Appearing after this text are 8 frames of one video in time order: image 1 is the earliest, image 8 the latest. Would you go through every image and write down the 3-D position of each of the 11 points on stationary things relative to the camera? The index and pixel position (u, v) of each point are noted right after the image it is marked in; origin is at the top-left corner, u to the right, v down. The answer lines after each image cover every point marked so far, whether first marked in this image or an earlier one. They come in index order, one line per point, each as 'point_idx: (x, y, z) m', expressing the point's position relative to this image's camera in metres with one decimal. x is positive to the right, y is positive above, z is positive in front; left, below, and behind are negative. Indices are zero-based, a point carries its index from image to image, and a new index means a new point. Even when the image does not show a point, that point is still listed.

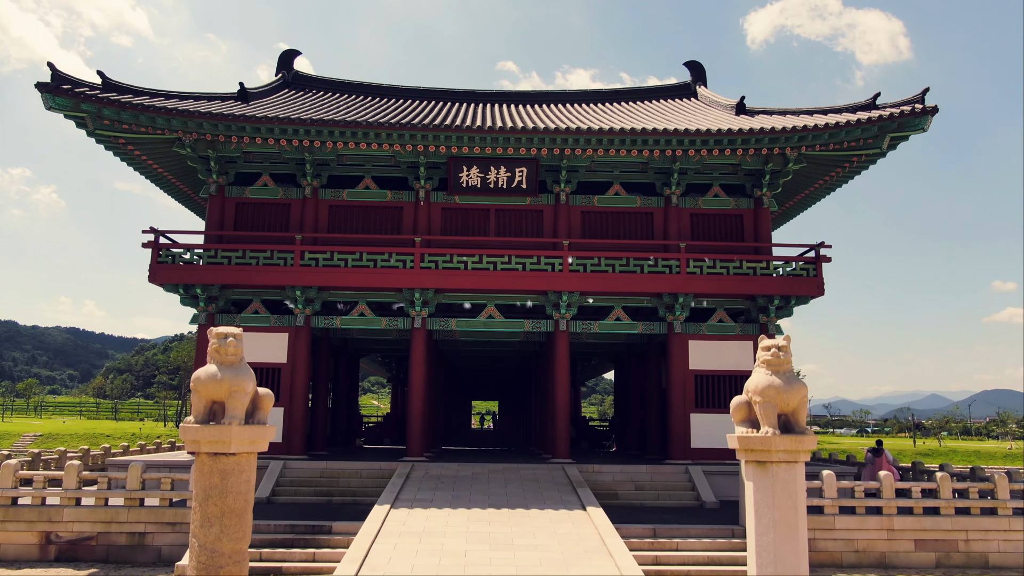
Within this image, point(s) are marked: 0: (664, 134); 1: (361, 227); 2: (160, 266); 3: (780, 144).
0: (+3.3, +3.4, +12.8) m
1: (-3.7, +1.5, +14.3) m
2: (-8.0, +0.5, +13.2) m
3: (+6.1, +3.2, +13.1) m
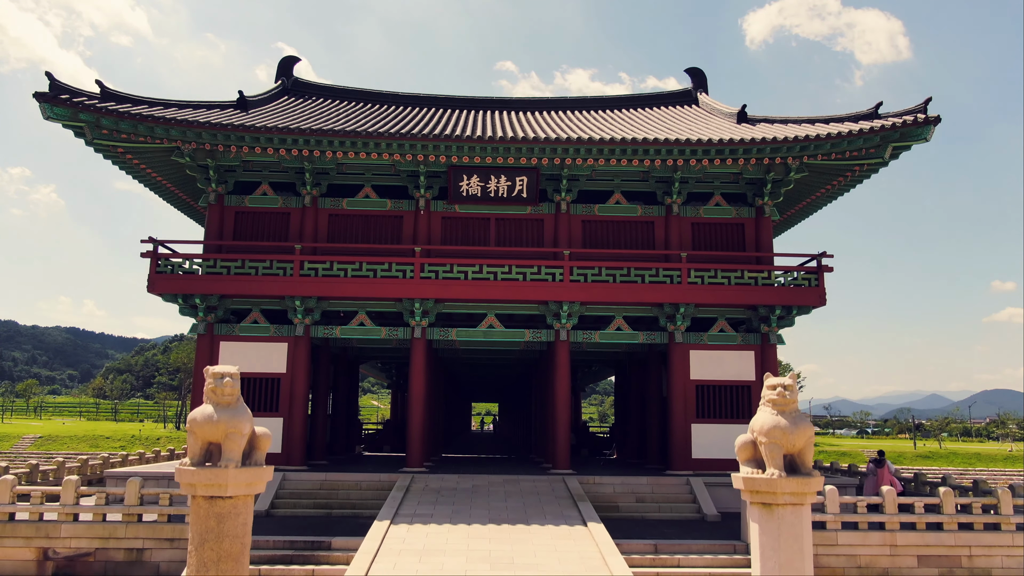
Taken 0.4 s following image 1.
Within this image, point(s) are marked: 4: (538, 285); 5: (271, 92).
0: (+3.4, +3.2, +12.7) m
1: (-3.7, +1.3, +14.3) m
2: (-8.0, +0.3, +13.1) m
3: (+6.1, +3.0, +13.0) m
4: (+0.6, +0.1, +13.2) m
5: (-6.9, +5.6, +16.6) m
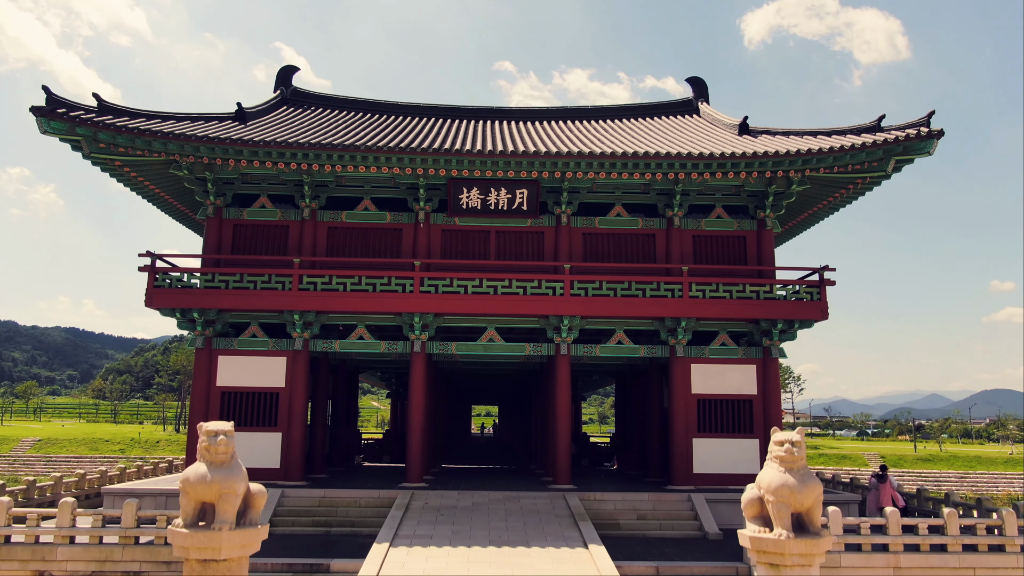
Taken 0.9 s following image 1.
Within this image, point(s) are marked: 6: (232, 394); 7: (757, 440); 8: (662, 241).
0: (+3.4, +2.8, +12.6) m
1: (-3.7, +0.9, +14.2) m
2: (-8.0, 0.0, +13.0) m
3: (+6.1, +2.7, +12.9) m
4: (+0.6, -0.3, +13.2) m
5: (-6.9, +5.3, +16.5) m
6: (-6.6, -2.5, +13.5) m
7: (+5.8, -3.6, +13.6) m
8: (+3.7, +1.2, +14.3) m
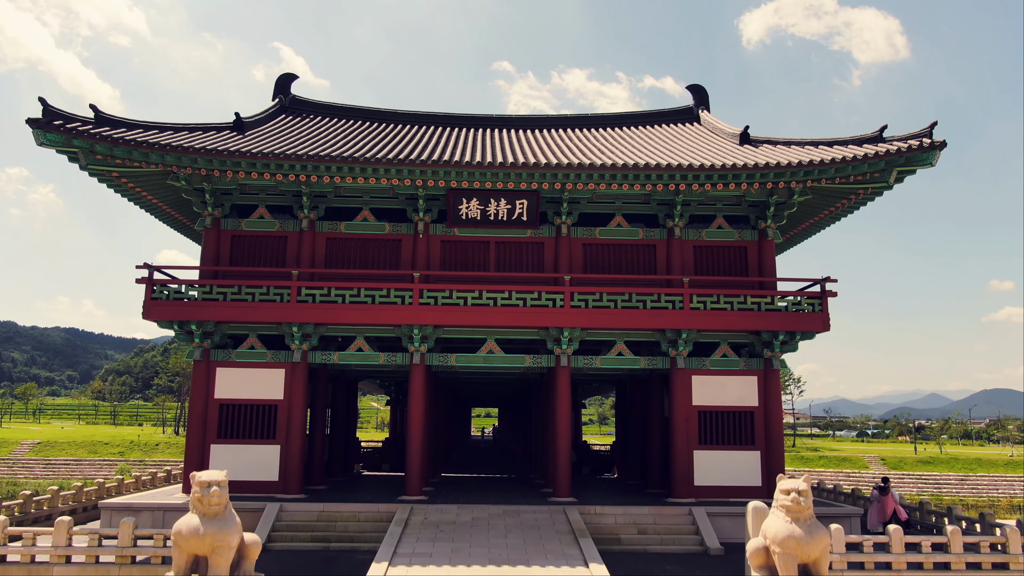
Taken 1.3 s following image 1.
0: (+3.4, +2.6, +12.6) m
1: (-3.7, +0.7, +14.1) m
2: (-8.0, -0.3, +13.0) m
3: (+6.1, +2.4, +12.9) m
4: (+0.6, -0.5, +13.1) m
5: (-6.9, +5.0, +16.4) m
6: (-6.6, -2.7, +13.5) m
7: (+5.8, -3.8, +13.5) m
8: (+3.7, +0.9, +14.2) m
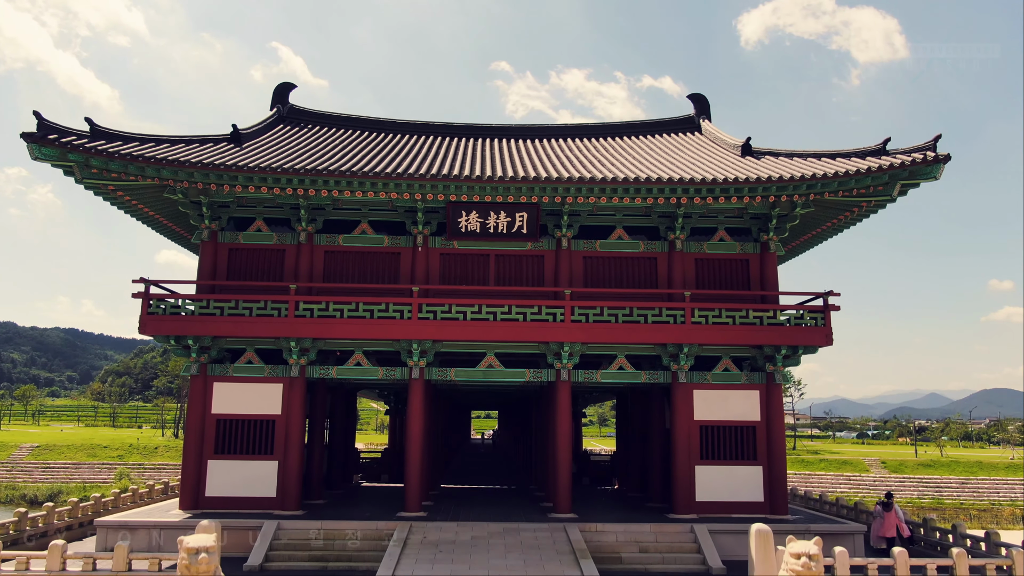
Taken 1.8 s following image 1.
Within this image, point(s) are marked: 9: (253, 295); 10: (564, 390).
0: (+3.3, +2.3, +12.4) m
1: (-3.7, +0.4, +14.0) m
2: (-8.0, -0.6, +12.8) m
3: (+6.1, +2.1, +12.7) m
4: (+0.6, -0.9, +13.0) m
5: (-6.9, +4.7, +16.3) m
6: (-6.6, -3.1, +13.3) m
7: (+5.8, -4.2, +13.4) m
8: (+3.7, +0.6, +14.1) m
9: (-6.1, -0.2, +13.7) m
10: (+1.2, -2.4, +13.6) m
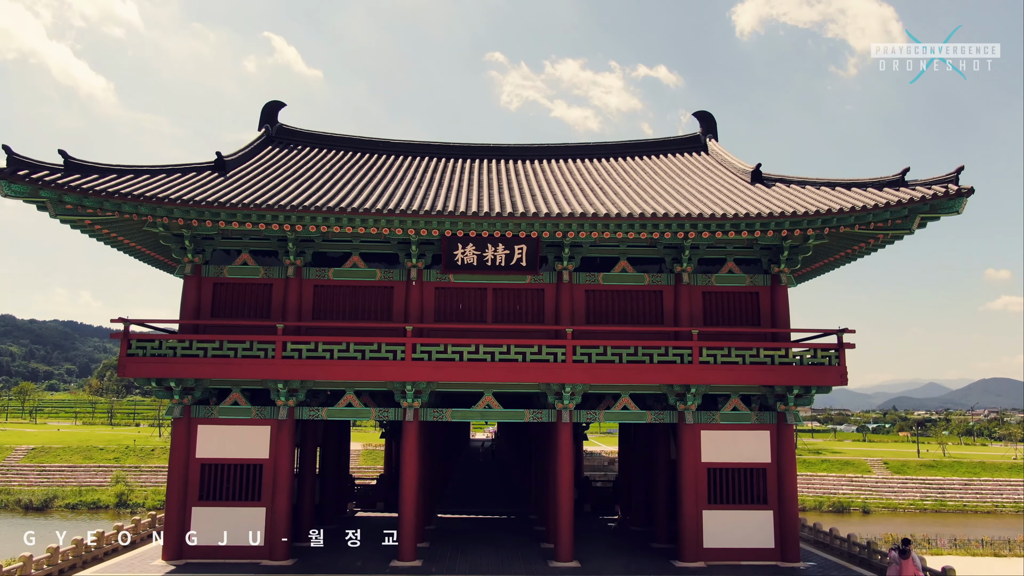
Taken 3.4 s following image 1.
0: (+3.3, +1.4, +11.8) m
1: (-3.7, -0.5, +13.3) m
2: (-8.0, -1.5, +12.2) m
3: (+6.0, +1.3, +12.1) m
4: (+0.6, -1.7, +12.3) m
5: (-7.0, +3.9, +15.5) m
6: (-6.6, -3.9, +12.7) m
7: (+5.8, -5.0, +12.8) m
8: (+3.6, -0.2, +13.4) m
9: (-6.2, -1.0, +13.0) m
10: (+1.2, -3.2, +13.0) m
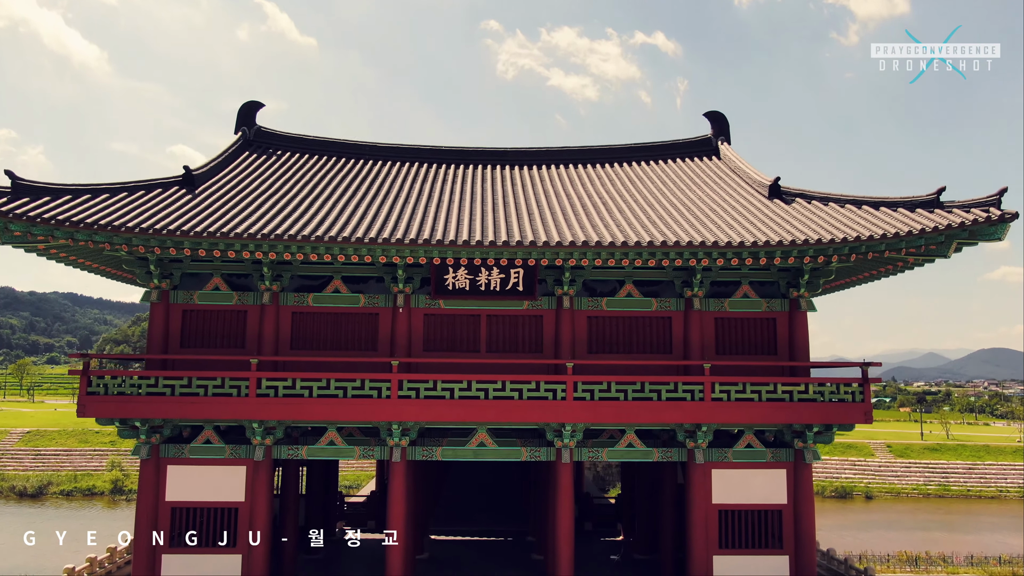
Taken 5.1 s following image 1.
0: (+3.2, +0.8, +10.6) m
1: (-3.8, -1.1, +12.3) m
2: (-8.1, -2.1, +11.2) m
3: (+5.9, +0.7, +10.9) m
4: (+0.5, -2.3, +11.3) m
5: (-7.1, +3.4, +14.3) m
6: (-6.7, -4.5, +11.9) m
7: (+5.7, -5.5, +12.0) m
8: (+3.6, -0.8, +12.3) m
9: (-6.2, -1.6, +12.0) m
10: (+1.1, -3.8, +12.0) m
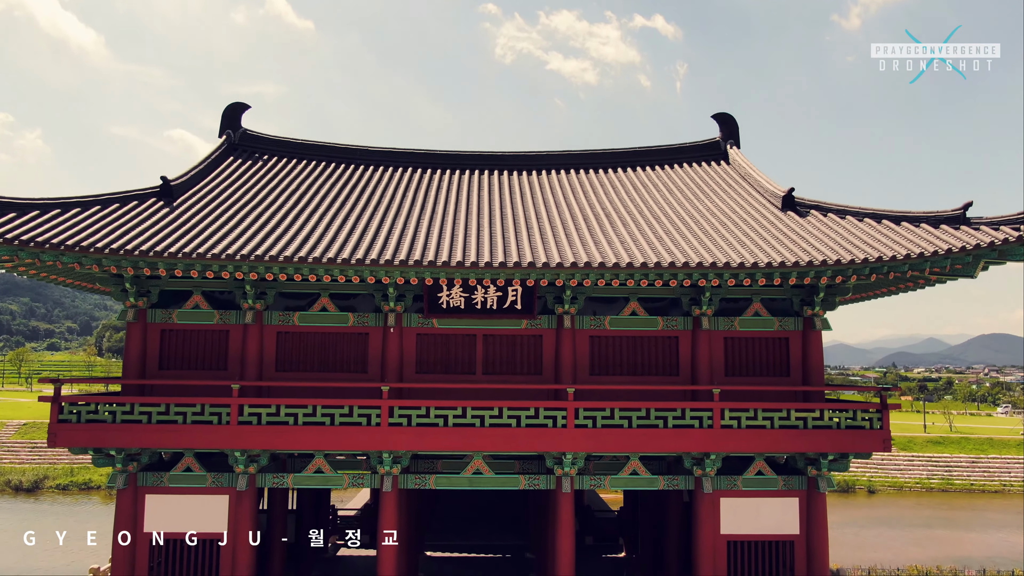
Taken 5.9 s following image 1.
0: (+3.2, +0.4, +9.9) m
1: (-3.9, -1.4, +11.6) m
2: (-8.2, -2.5, +10.6) m
3: (+5.9, +0.3, +10.2) m
4: (+0.4, -2.7, +10.7) m
5: (-7.1, +3.1, +13.5) m
6: (-6.7, -4.9, +11.3) m
7: (+5.6, -5.9, +11.4) m
8: (+3.5, -1.2, +11.6) m
9: (-6.3, -2.0, +11.4) m
10: (+1.1, -4.2, +11.4) m
